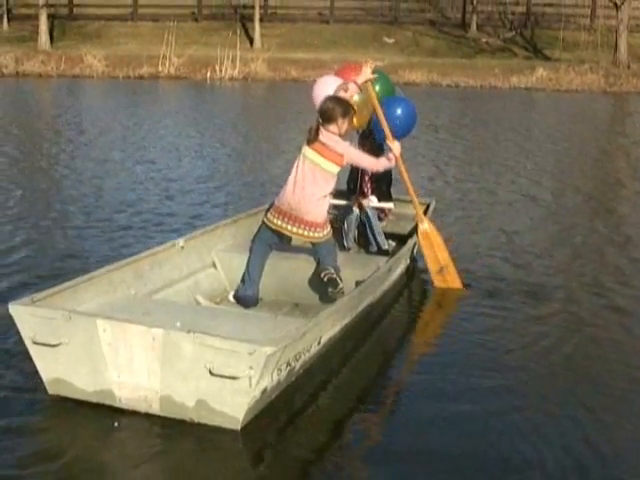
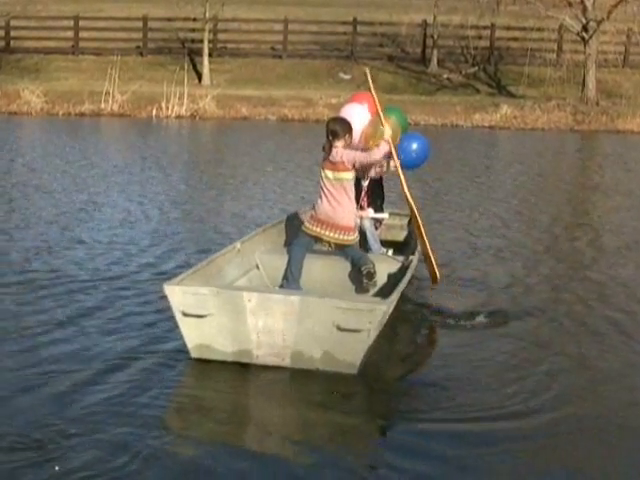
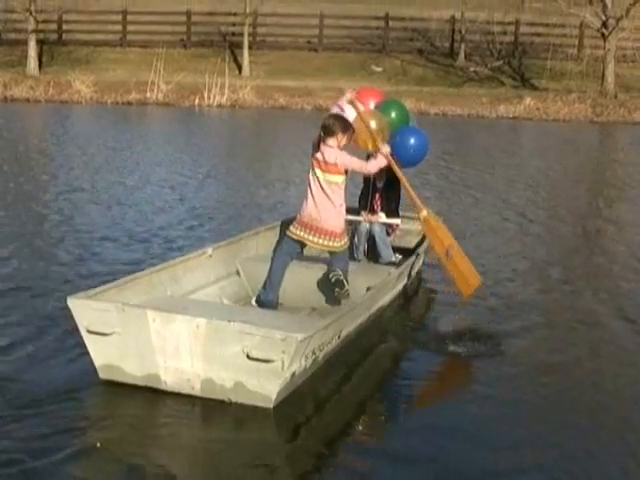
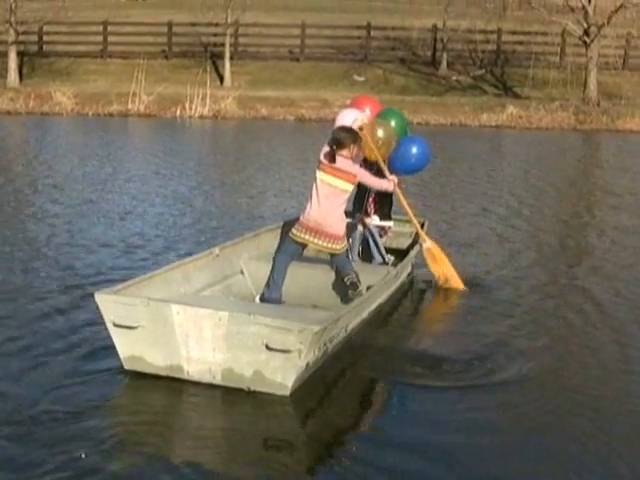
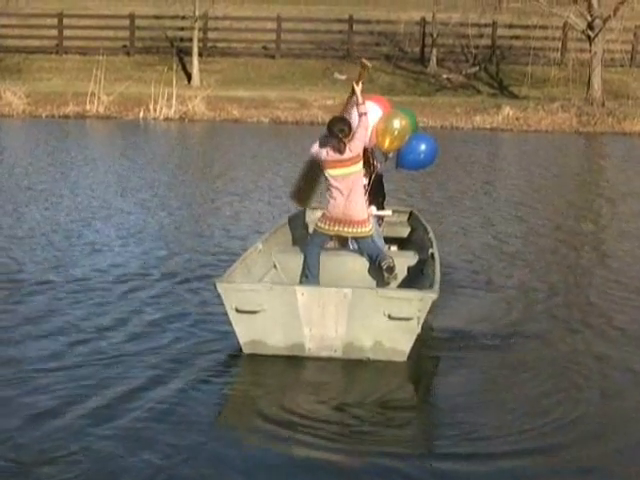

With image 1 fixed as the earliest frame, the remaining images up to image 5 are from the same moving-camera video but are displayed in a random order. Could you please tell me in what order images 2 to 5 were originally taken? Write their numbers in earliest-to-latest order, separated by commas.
3, 4, 2, 5
